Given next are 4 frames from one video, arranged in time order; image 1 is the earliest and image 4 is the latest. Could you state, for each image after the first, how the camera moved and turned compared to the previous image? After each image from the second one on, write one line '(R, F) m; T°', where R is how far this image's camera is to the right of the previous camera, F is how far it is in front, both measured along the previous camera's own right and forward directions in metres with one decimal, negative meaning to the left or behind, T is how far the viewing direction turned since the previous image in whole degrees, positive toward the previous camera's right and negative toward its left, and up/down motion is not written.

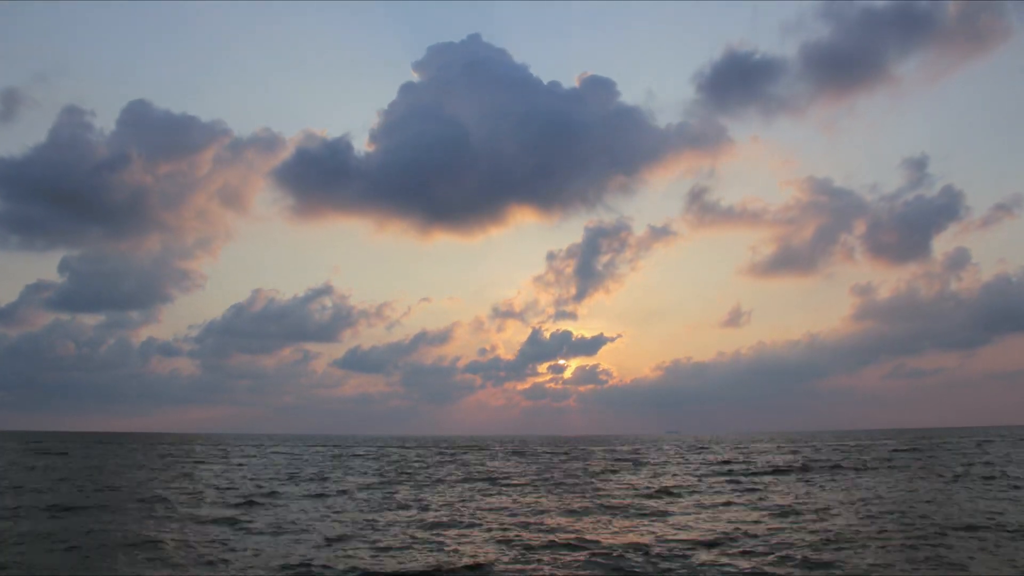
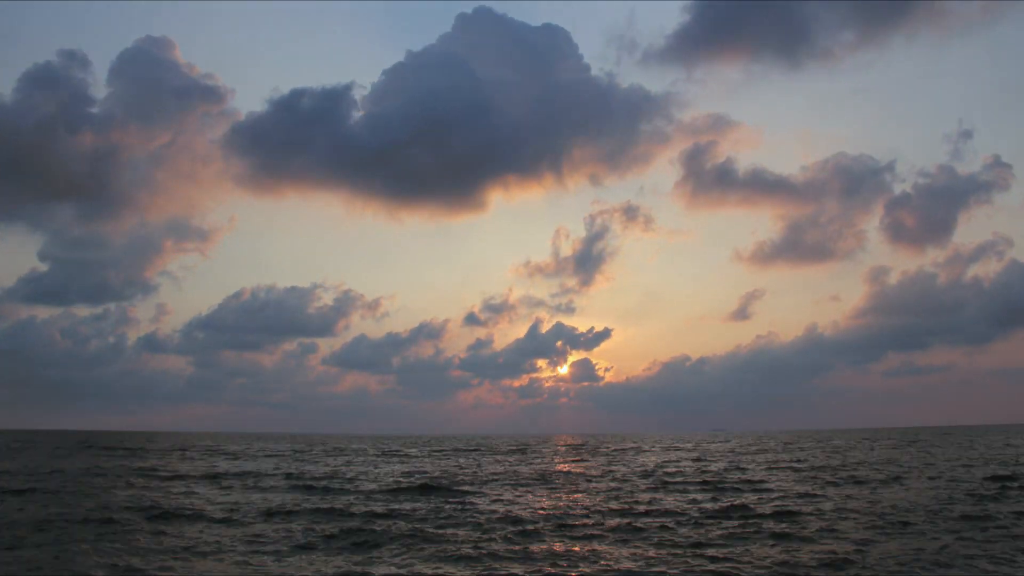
(+1.2, +3.8) m; 0°
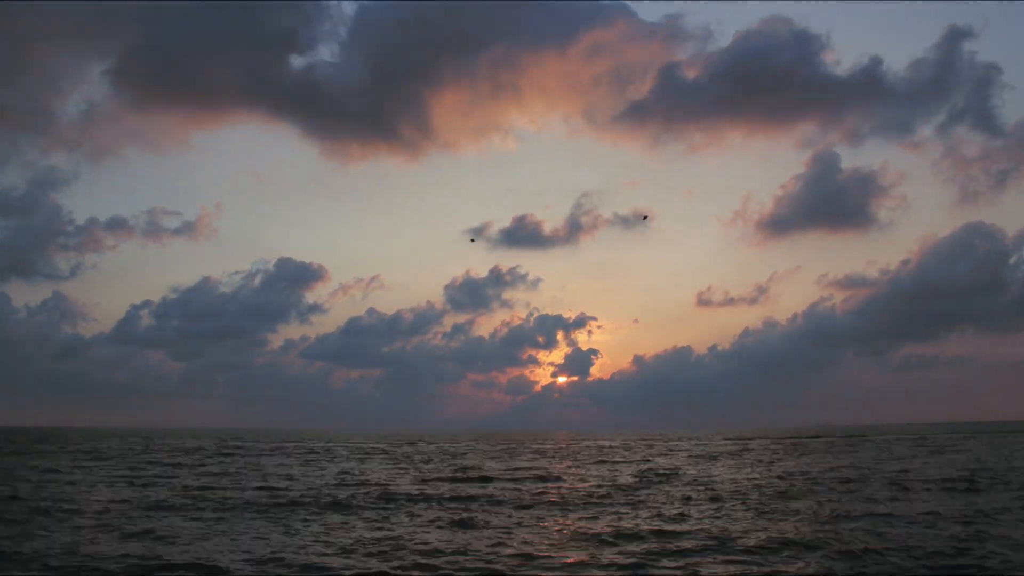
(-0.9, +6.6) m; +1°
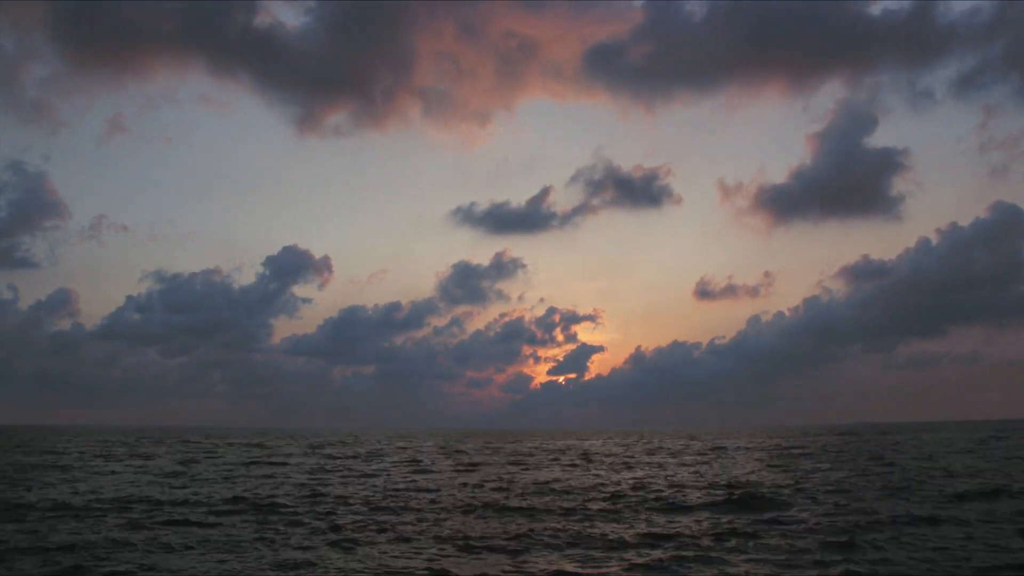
(+0.2, +2.4) m; 0°
